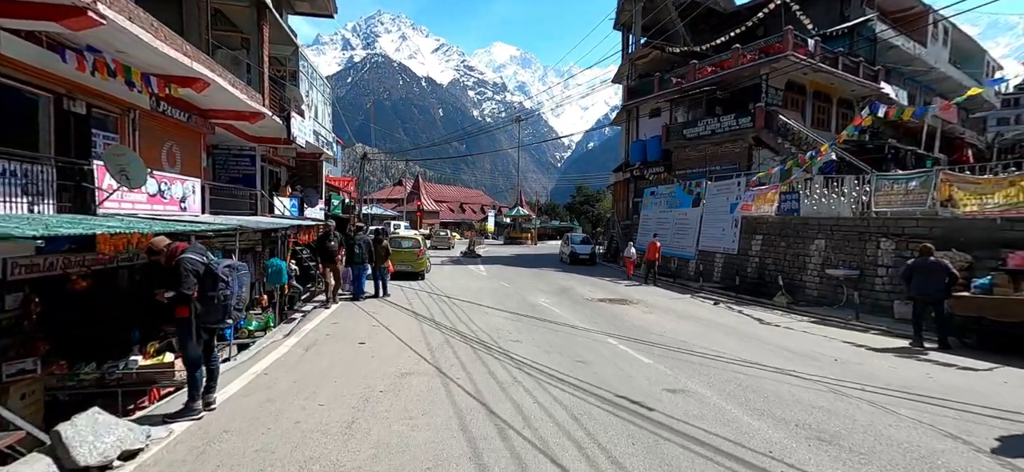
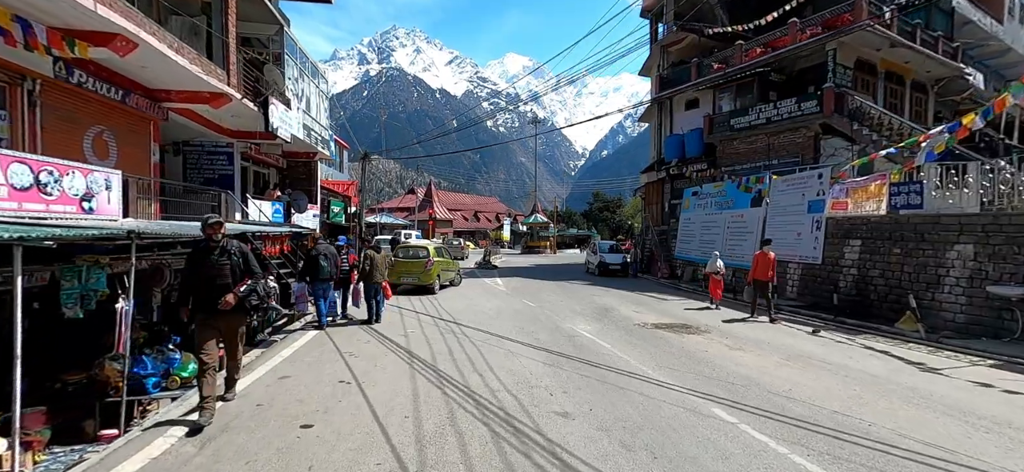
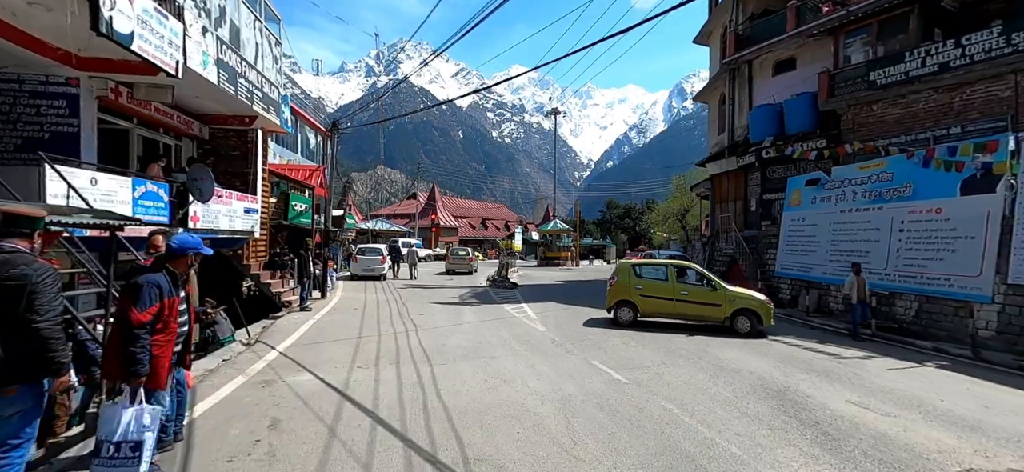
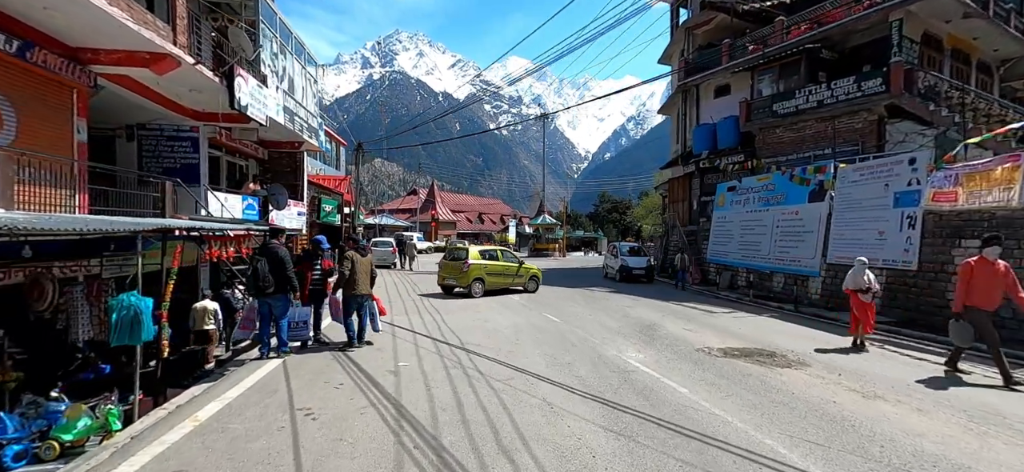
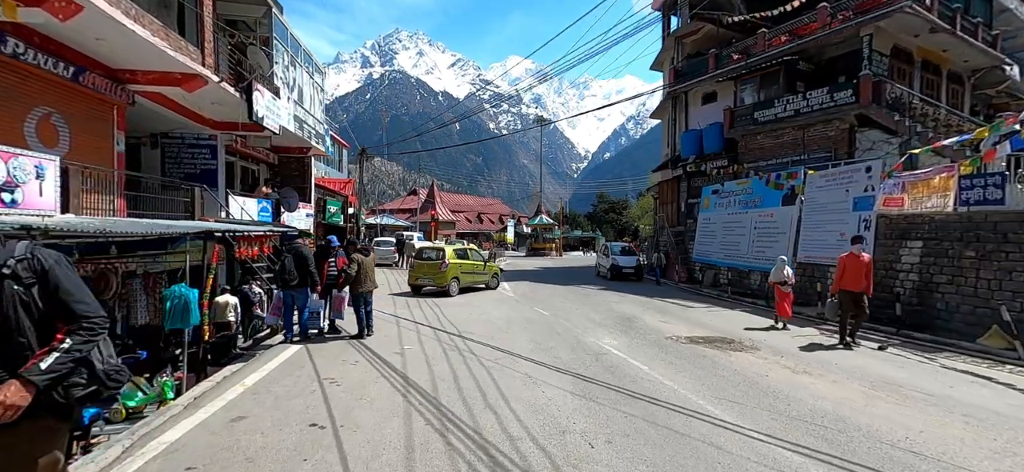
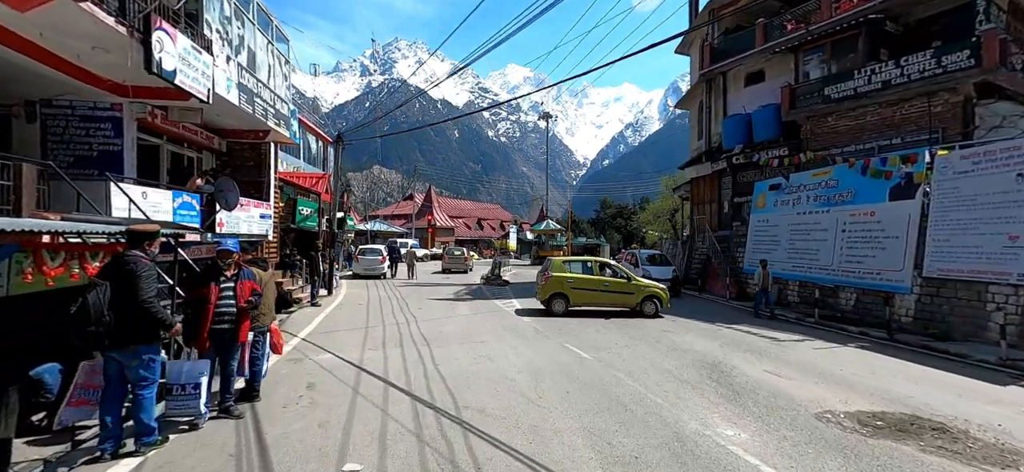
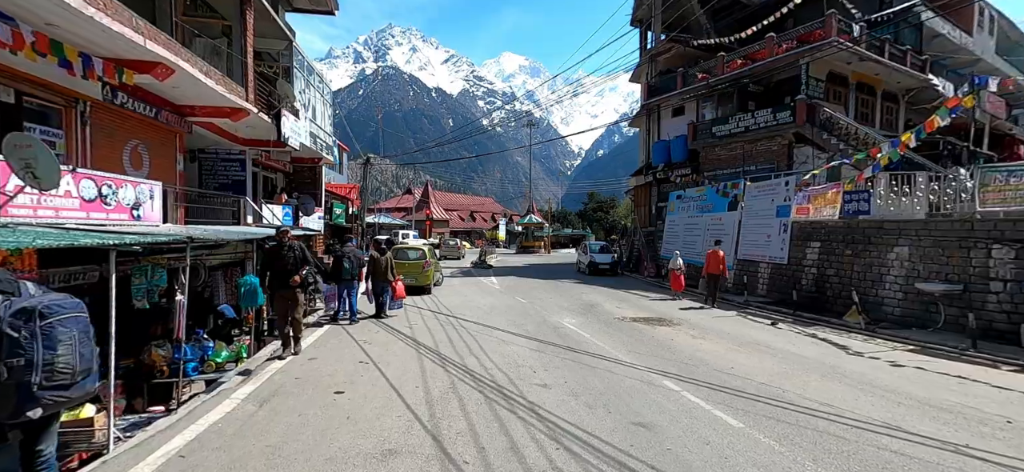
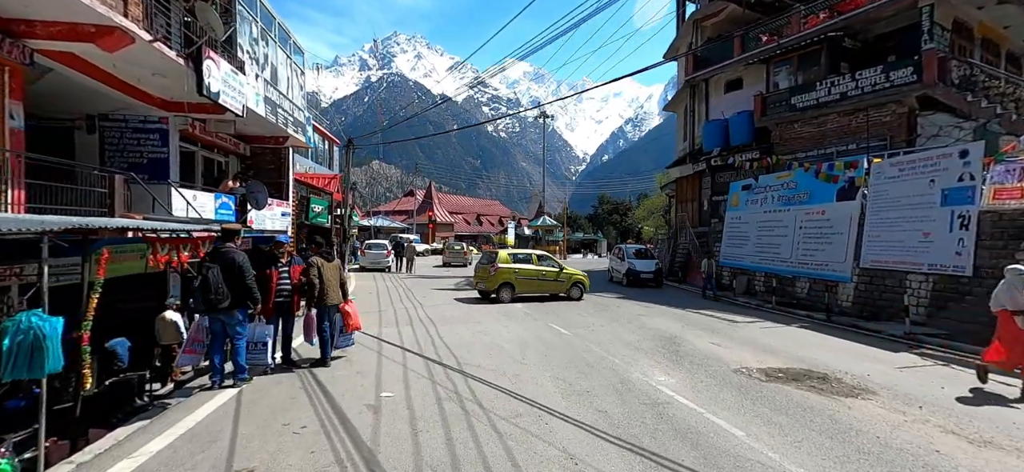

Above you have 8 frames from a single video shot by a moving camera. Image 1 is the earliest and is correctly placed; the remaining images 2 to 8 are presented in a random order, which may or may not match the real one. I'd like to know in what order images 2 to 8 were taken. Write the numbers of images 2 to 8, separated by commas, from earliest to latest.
7, 2, 5, 4, 8, 6, 3
